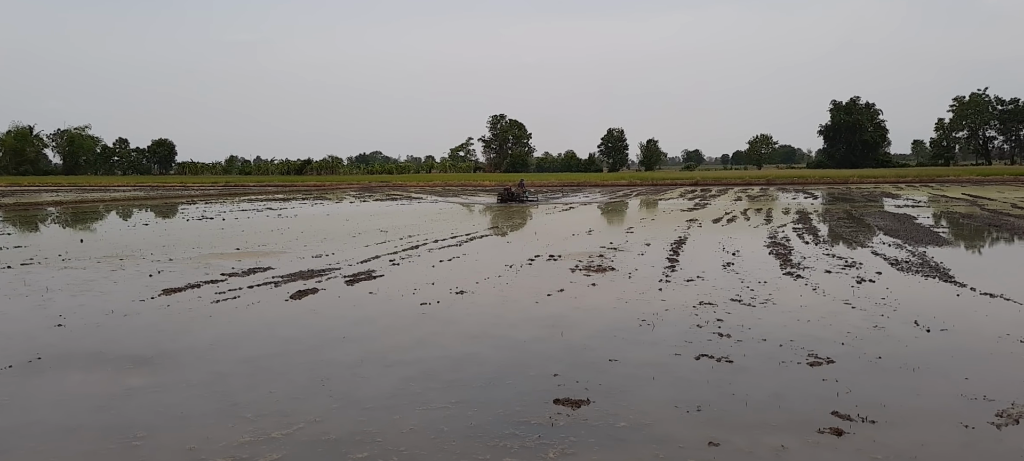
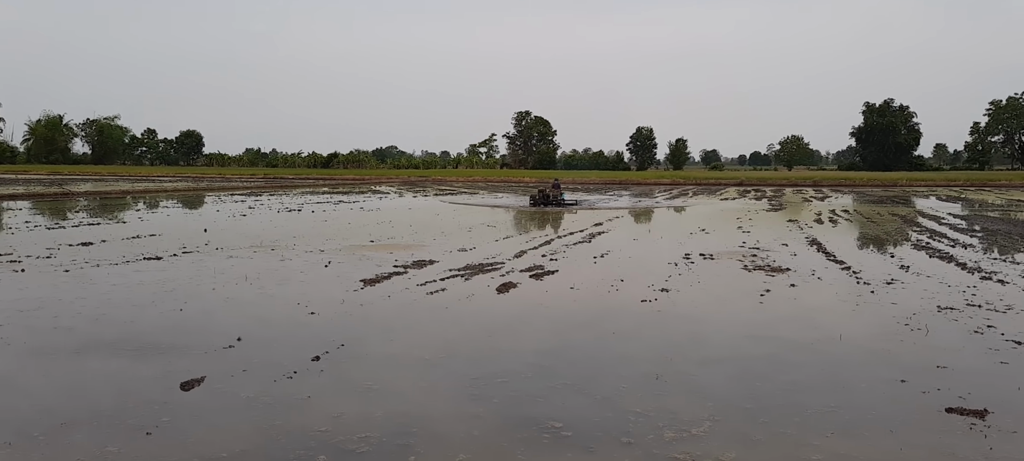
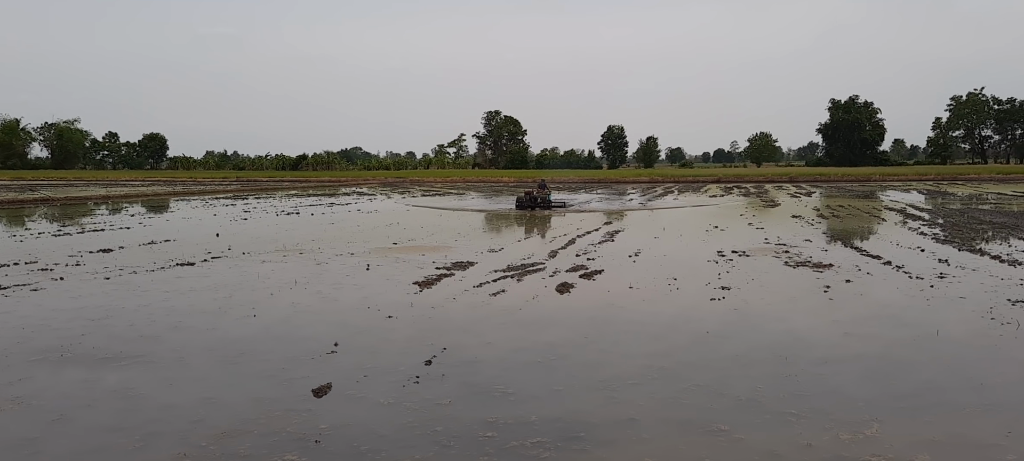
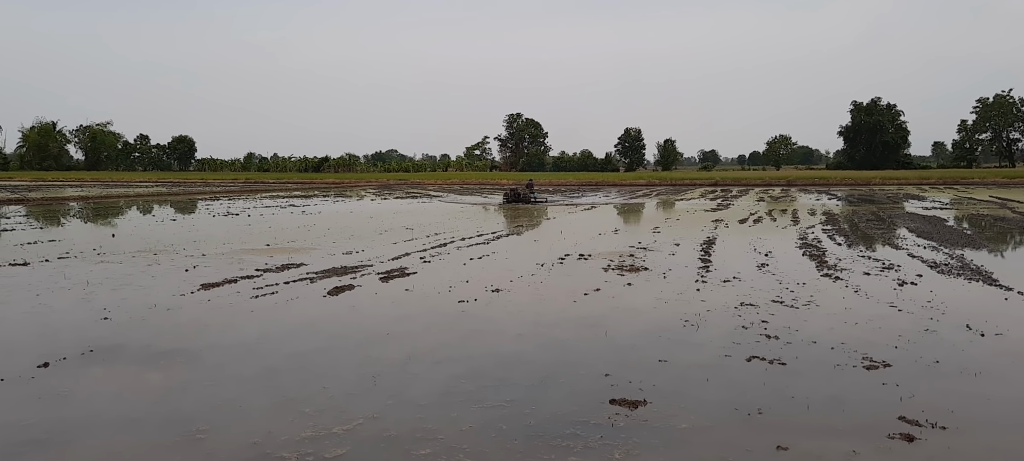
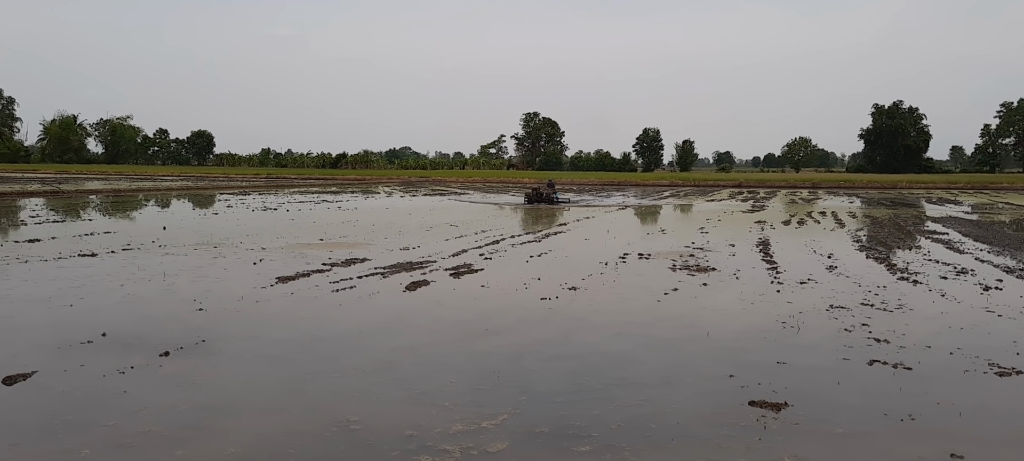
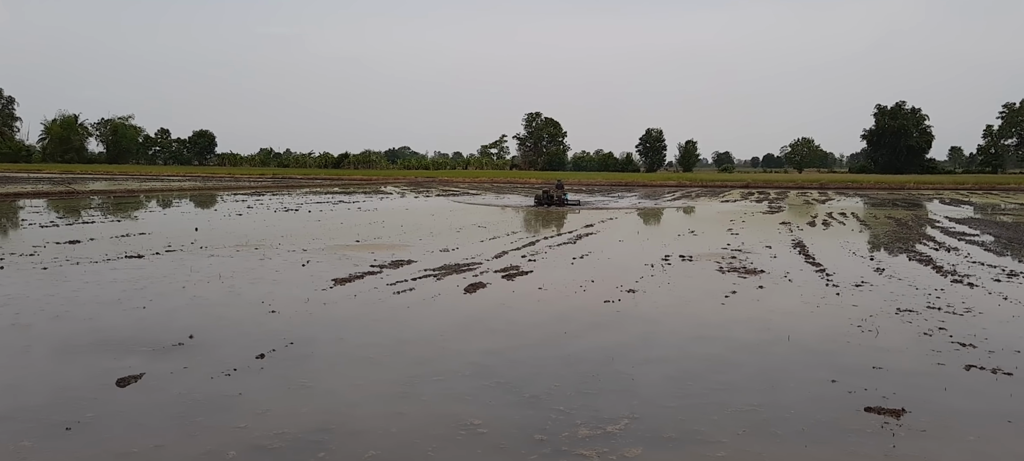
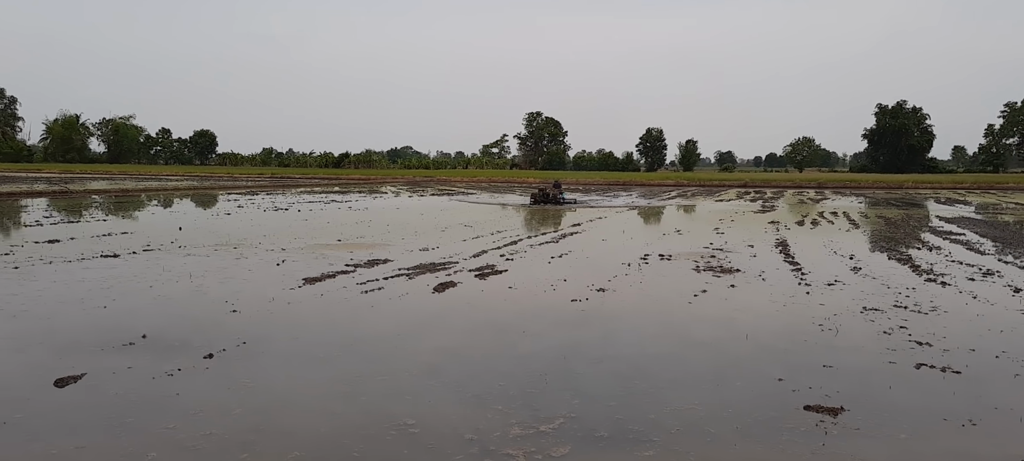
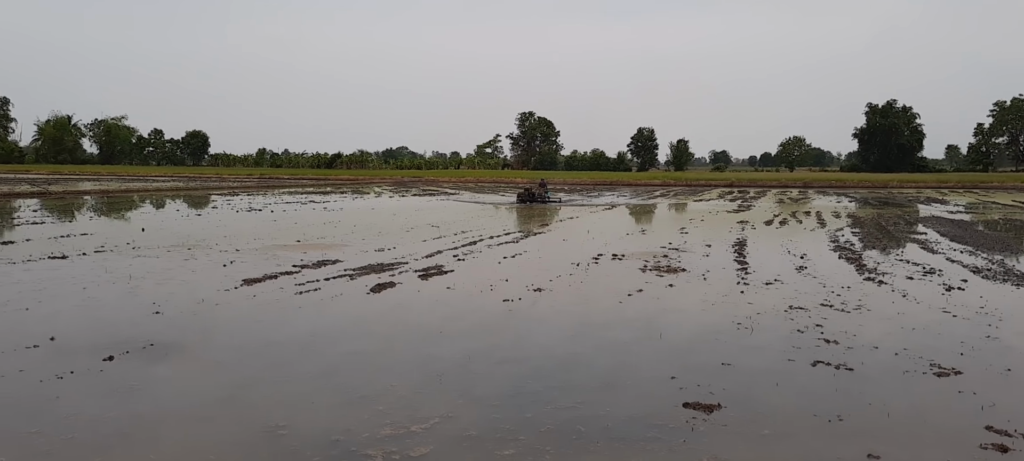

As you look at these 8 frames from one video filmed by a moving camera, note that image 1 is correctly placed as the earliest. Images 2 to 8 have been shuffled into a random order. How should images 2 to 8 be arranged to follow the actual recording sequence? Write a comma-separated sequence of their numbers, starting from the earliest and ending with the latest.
4, 8, 5, 7, 6, 2, 3
